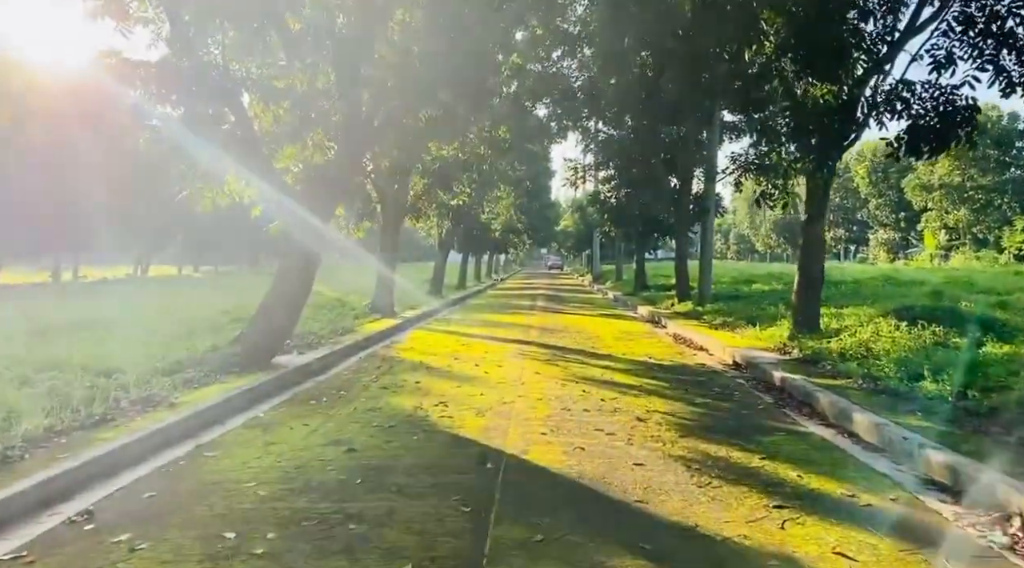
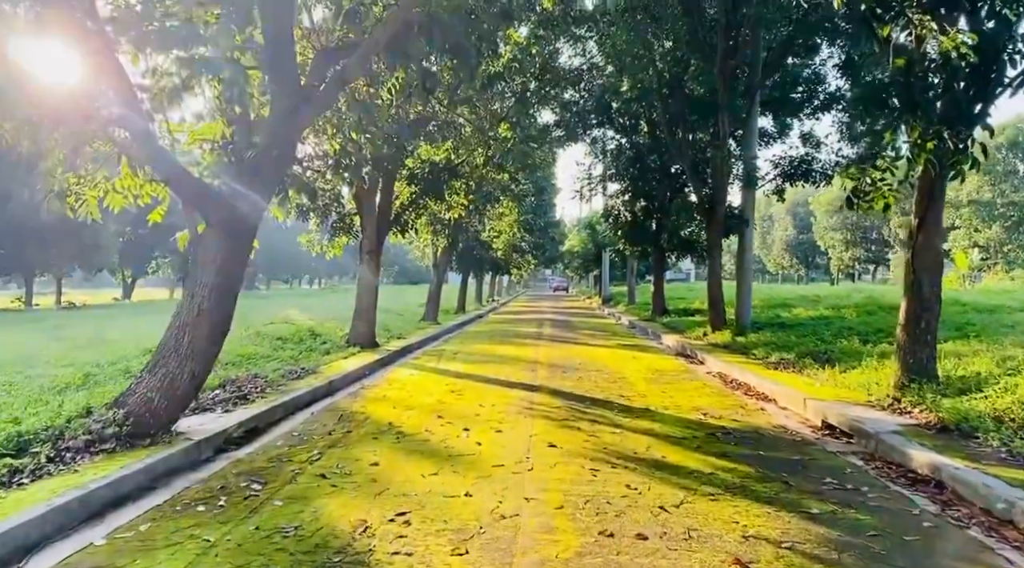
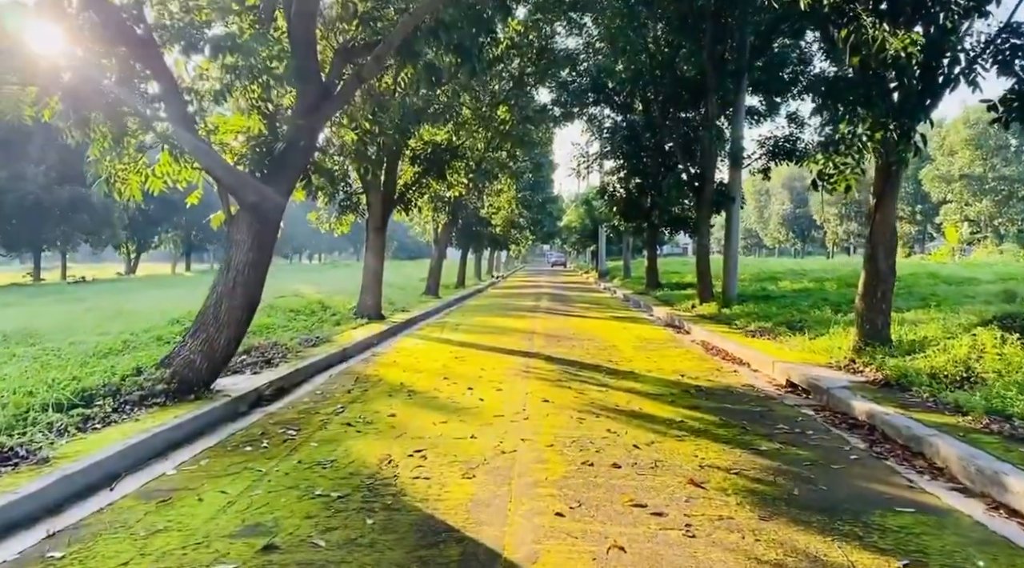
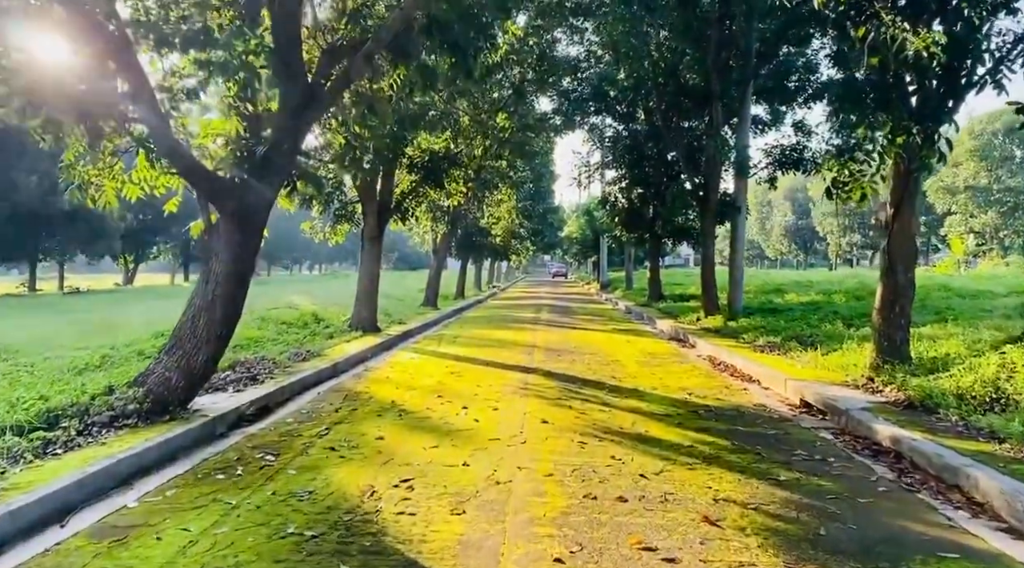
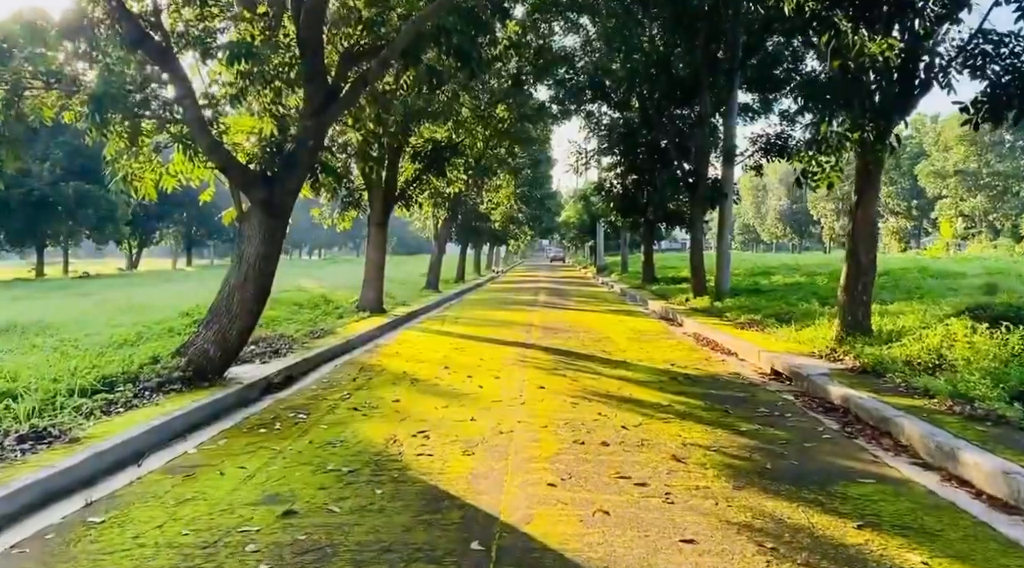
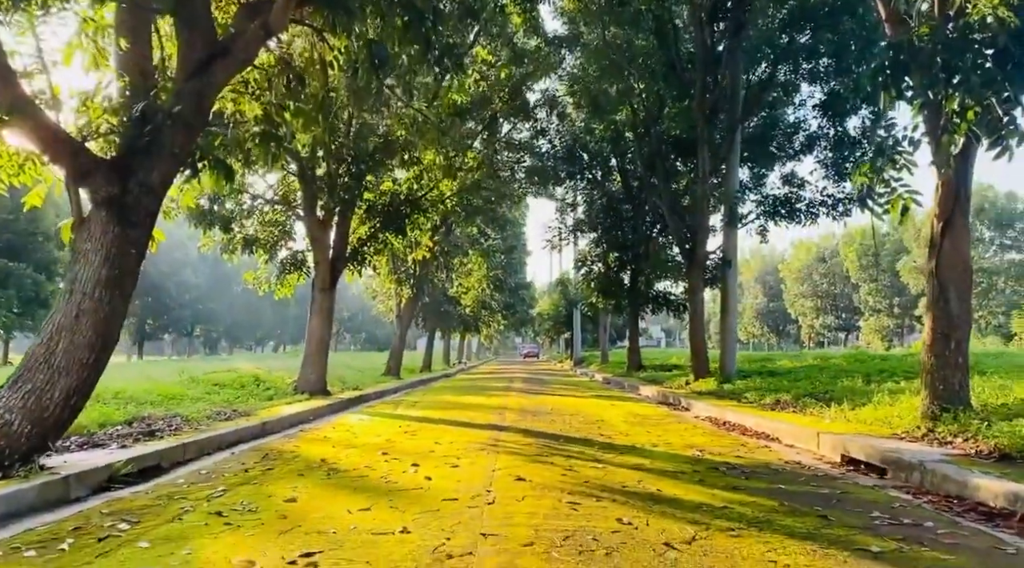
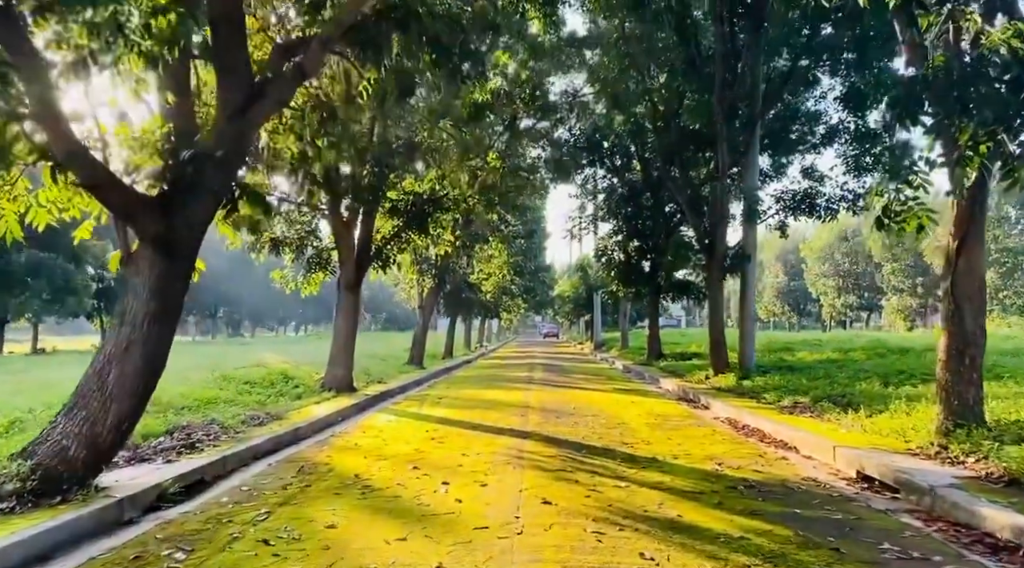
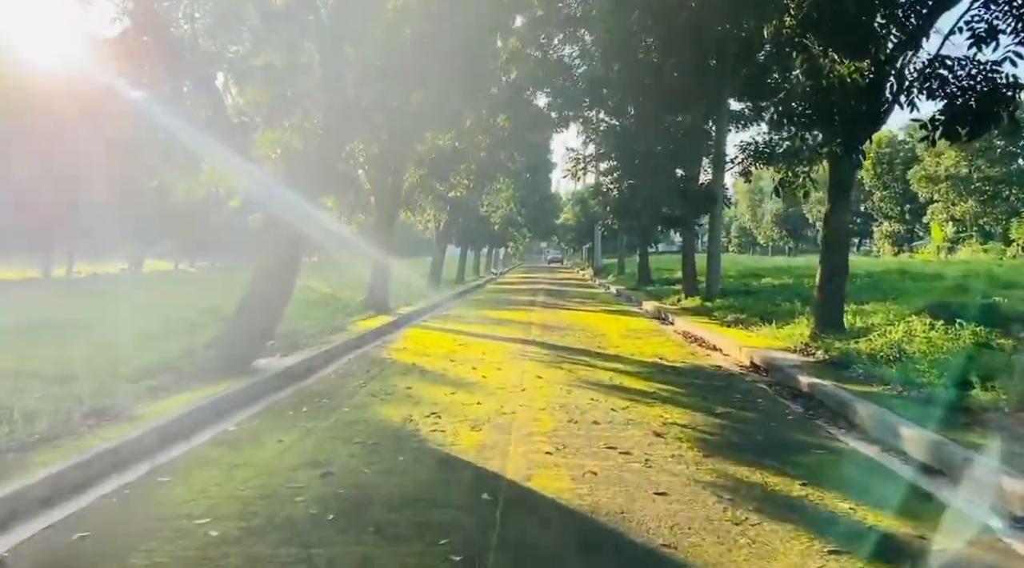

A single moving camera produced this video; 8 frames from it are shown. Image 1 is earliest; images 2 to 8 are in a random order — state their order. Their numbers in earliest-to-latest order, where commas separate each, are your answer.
8, 5, 3, 4, 2, 7, 6
